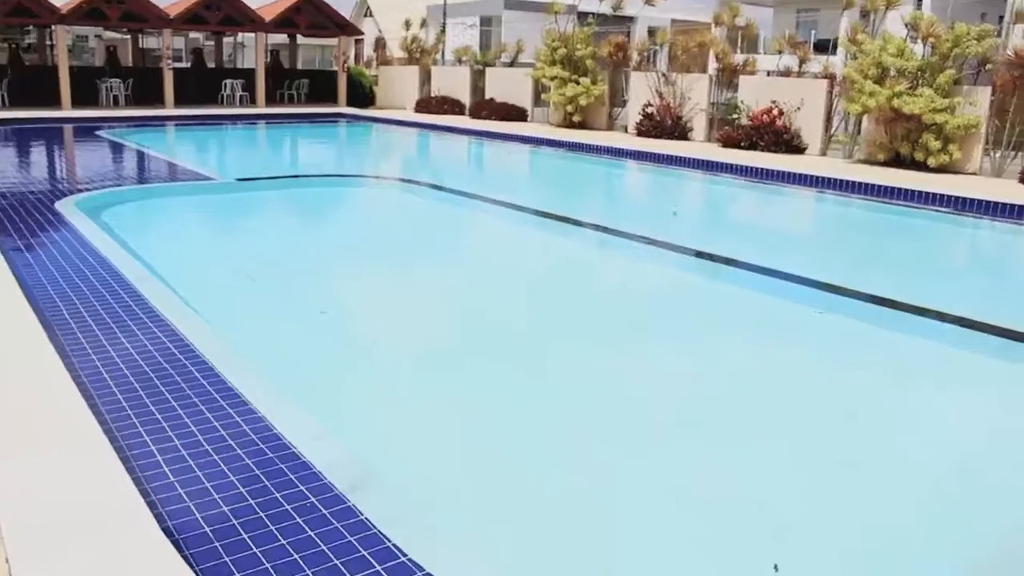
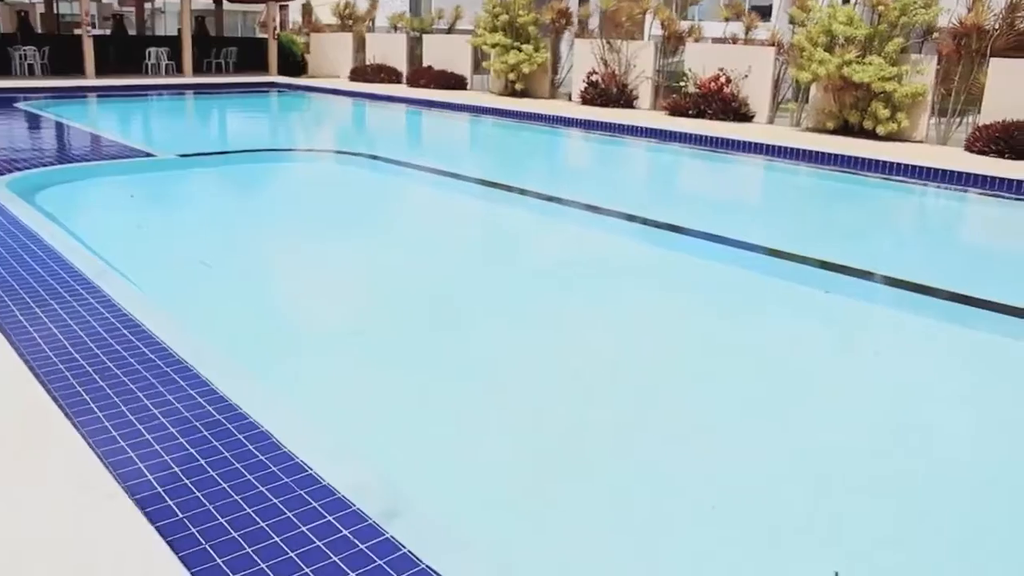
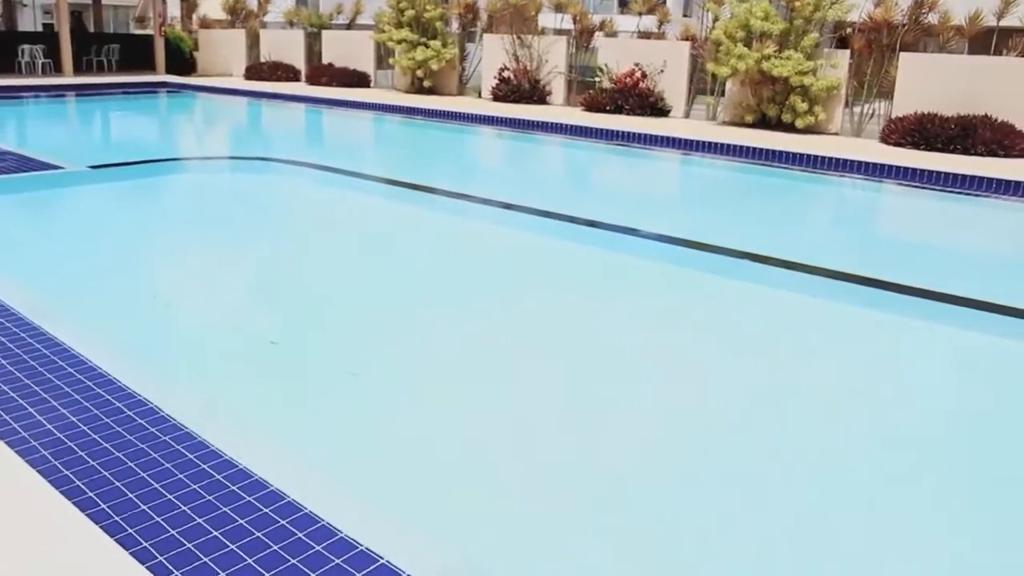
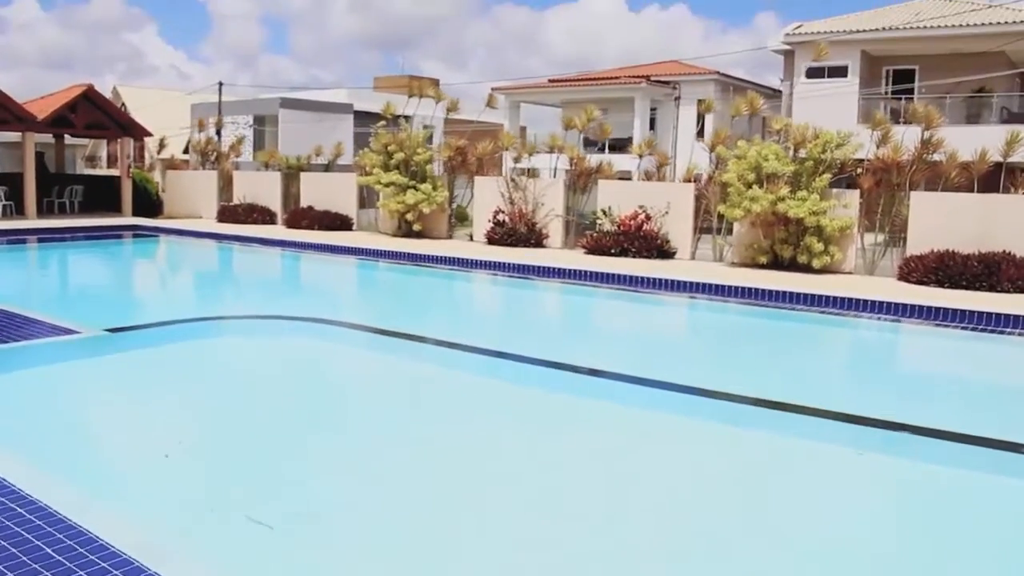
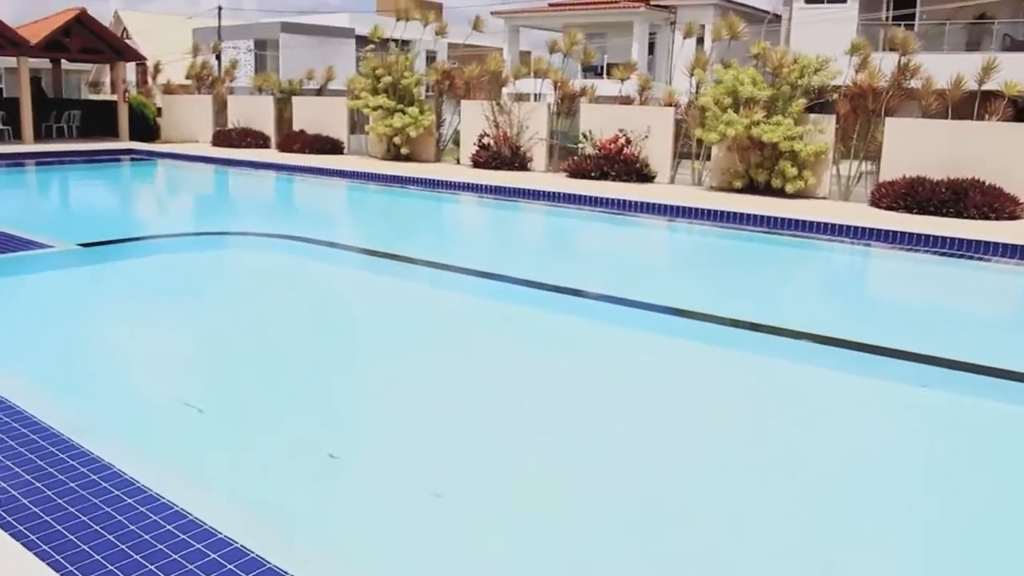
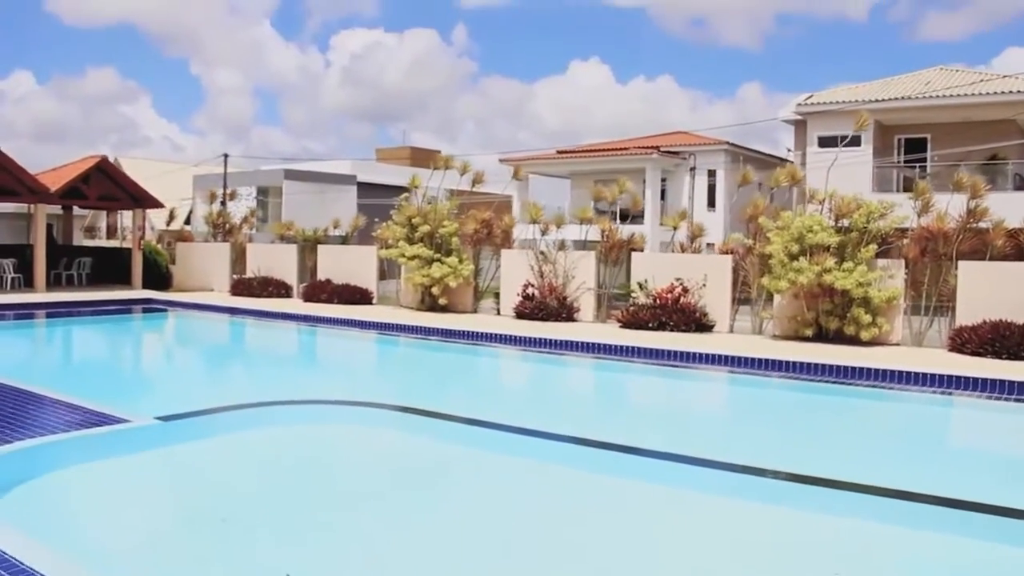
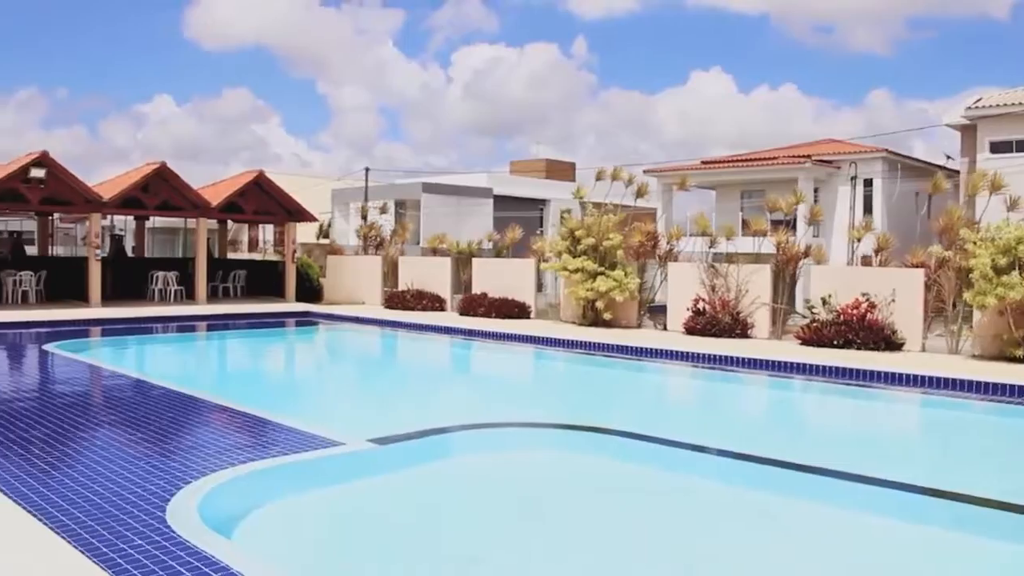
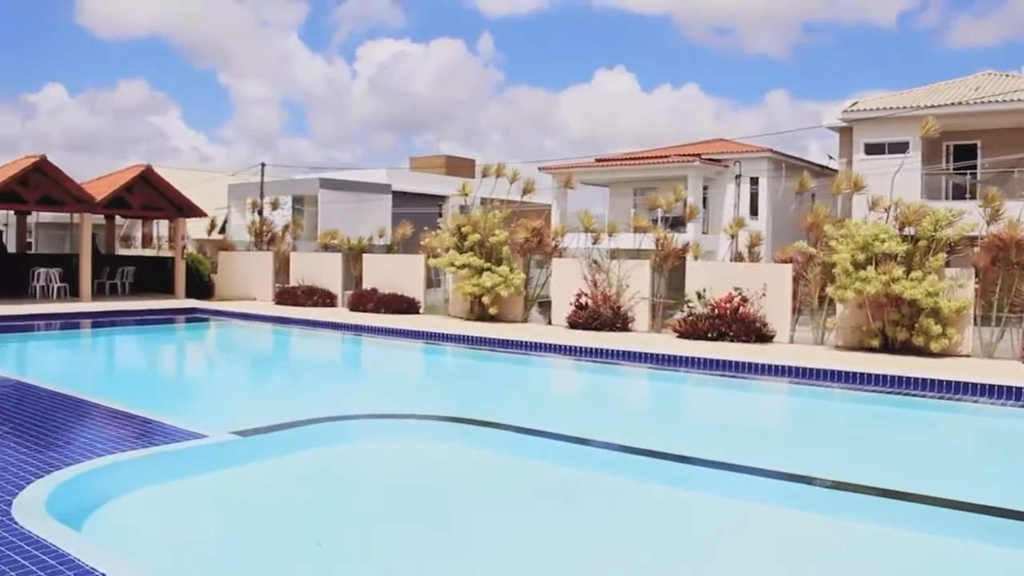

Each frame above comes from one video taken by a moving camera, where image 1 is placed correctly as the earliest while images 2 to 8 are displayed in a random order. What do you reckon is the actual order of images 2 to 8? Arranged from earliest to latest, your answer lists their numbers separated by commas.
2, 3, 5, 4, 6, 8, 7
